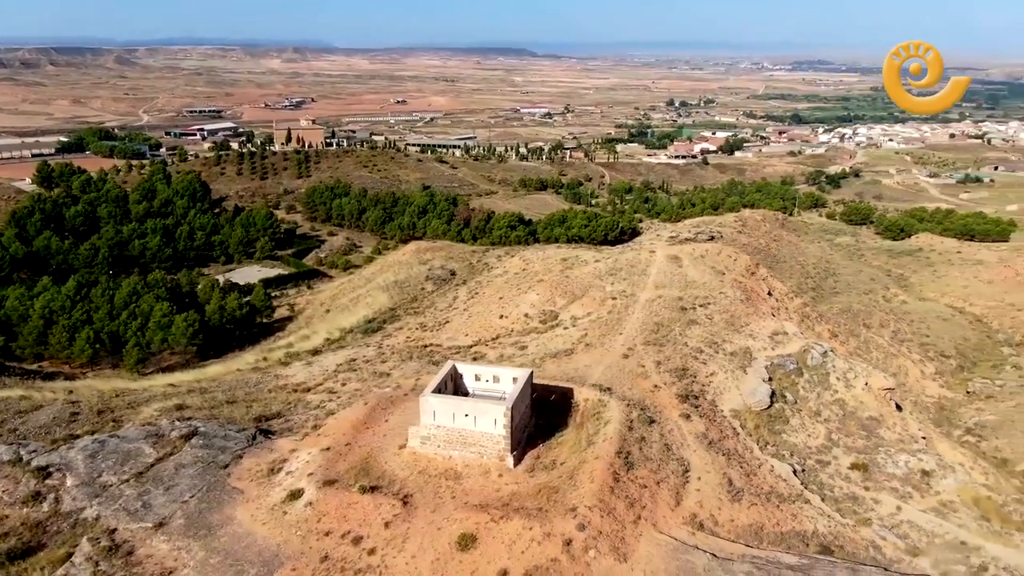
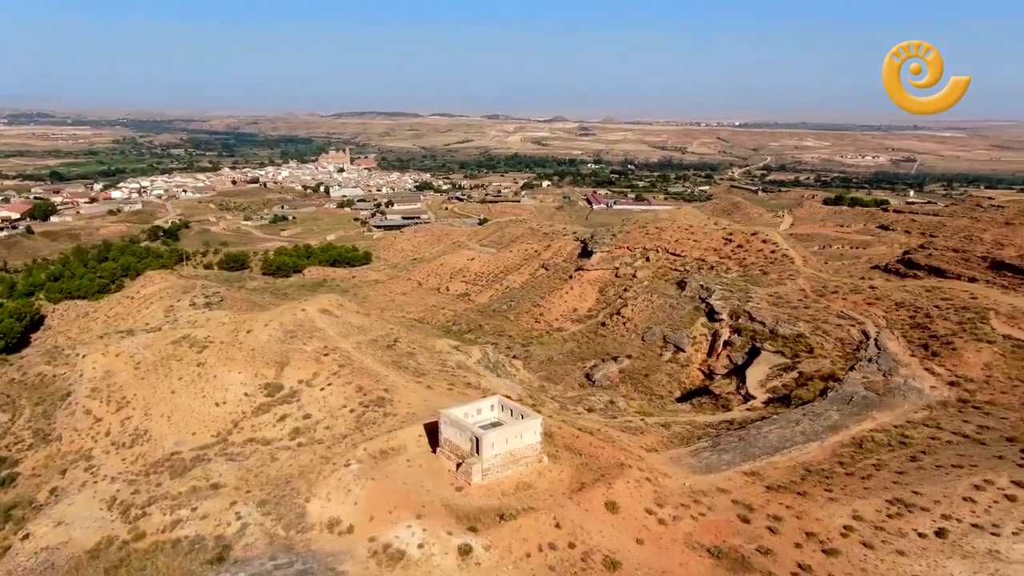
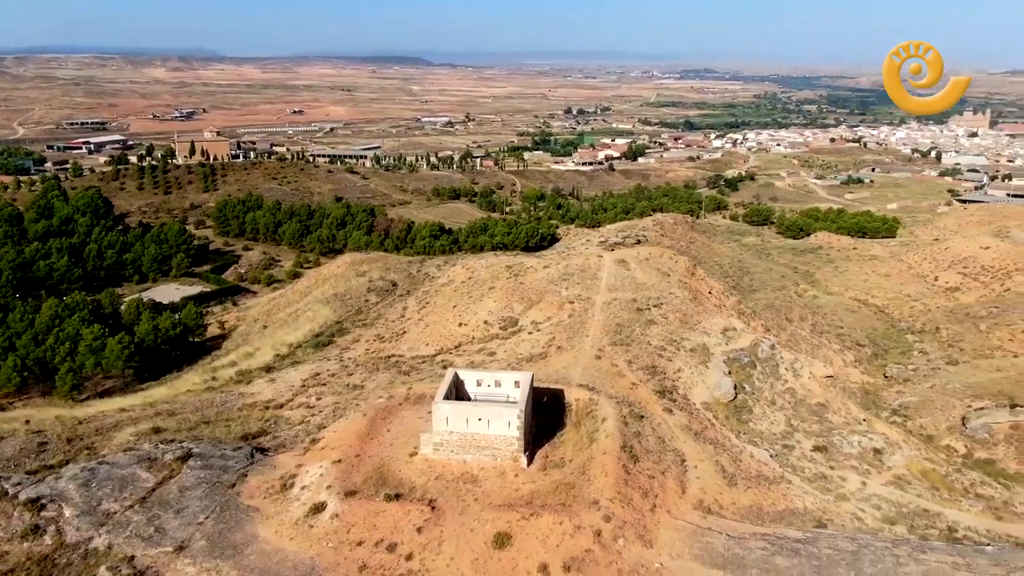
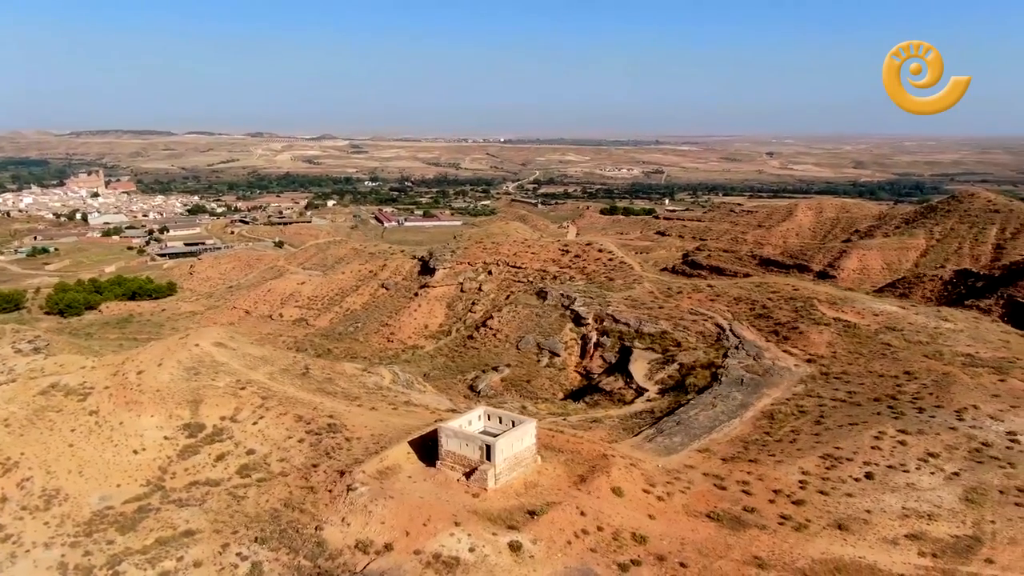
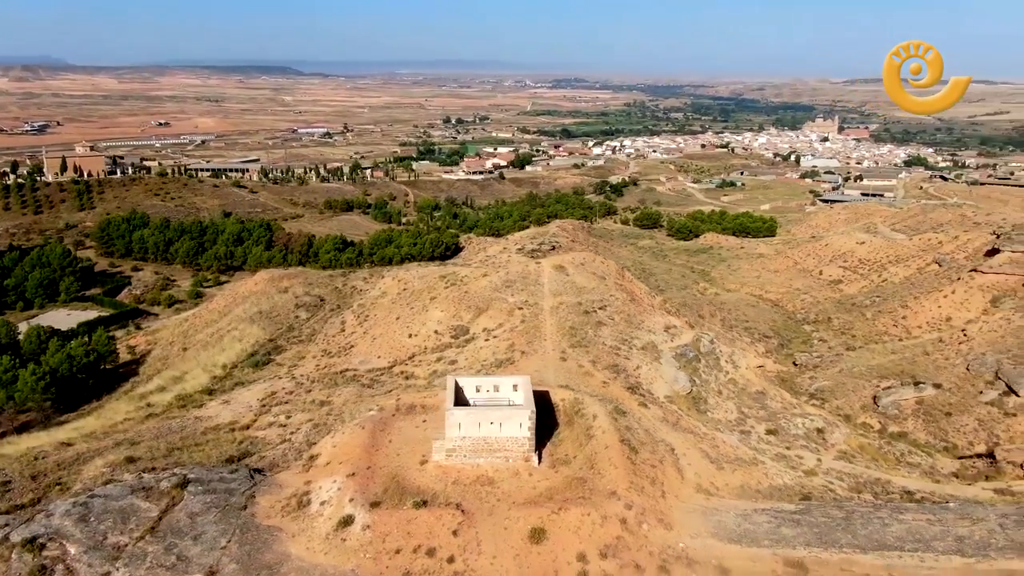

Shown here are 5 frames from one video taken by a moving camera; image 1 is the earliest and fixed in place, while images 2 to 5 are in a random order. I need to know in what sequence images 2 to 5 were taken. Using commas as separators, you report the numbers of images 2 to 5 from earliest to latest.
3, 5, 2, 4
